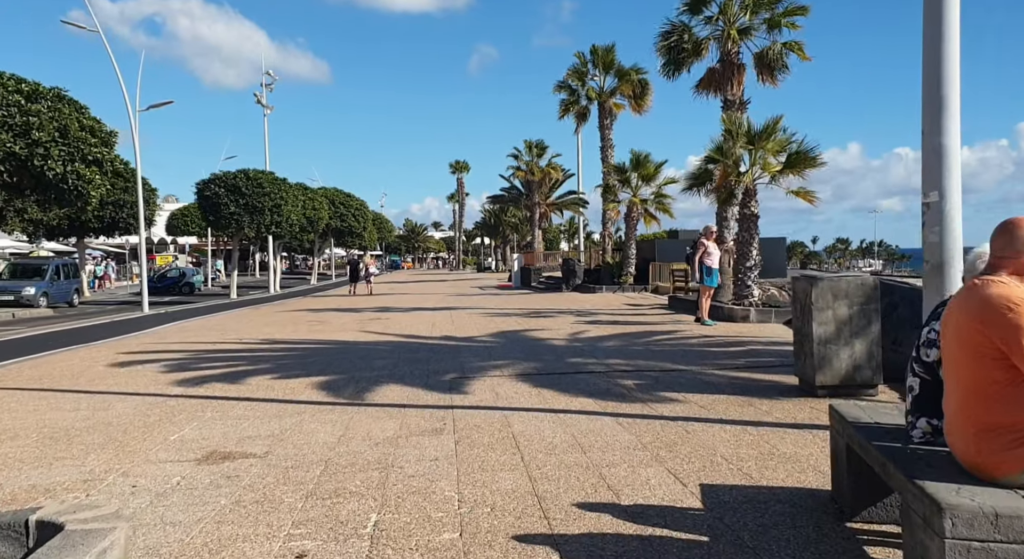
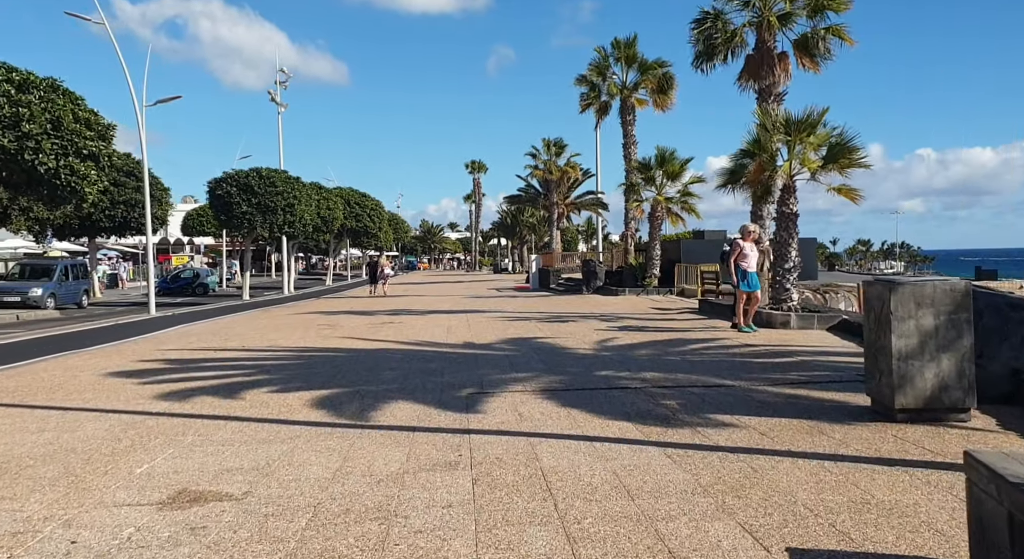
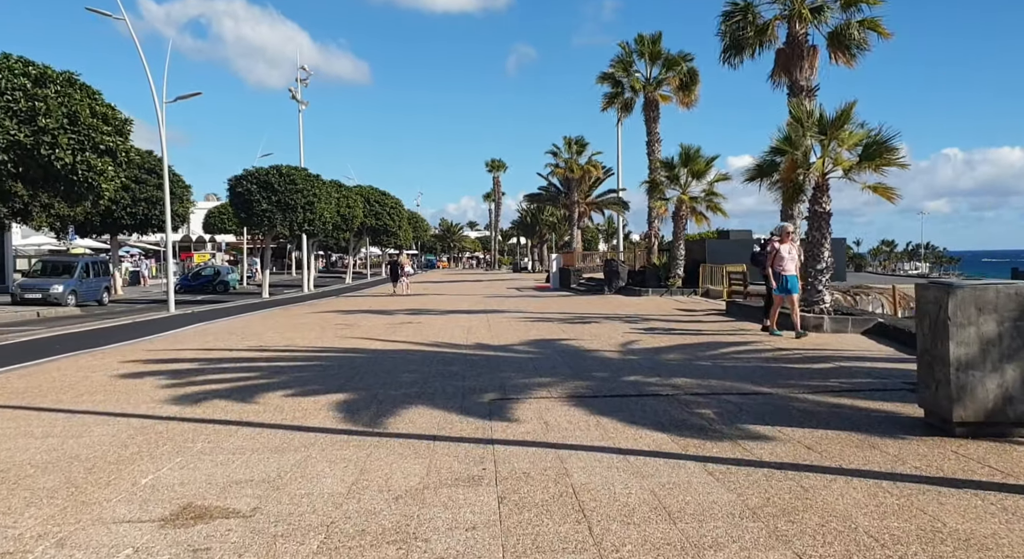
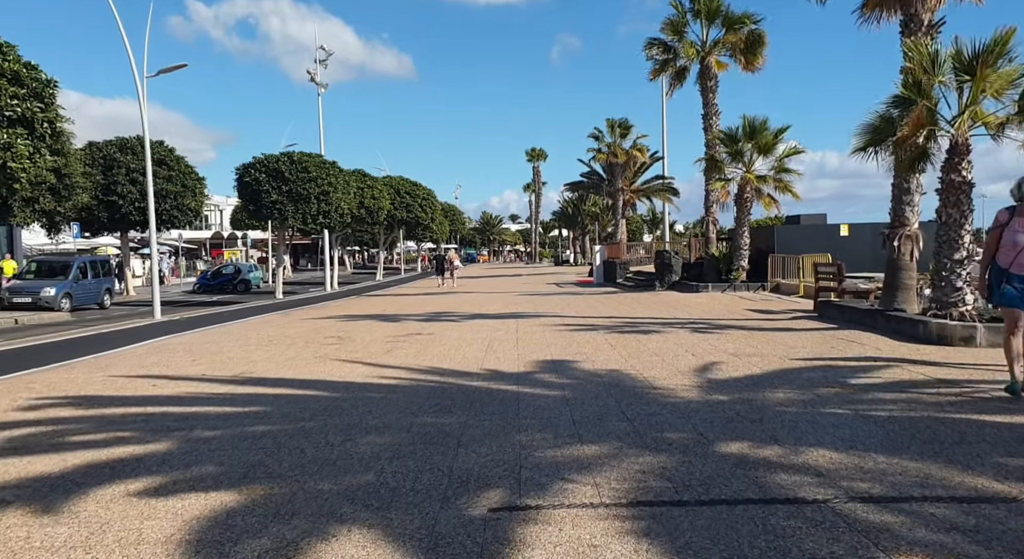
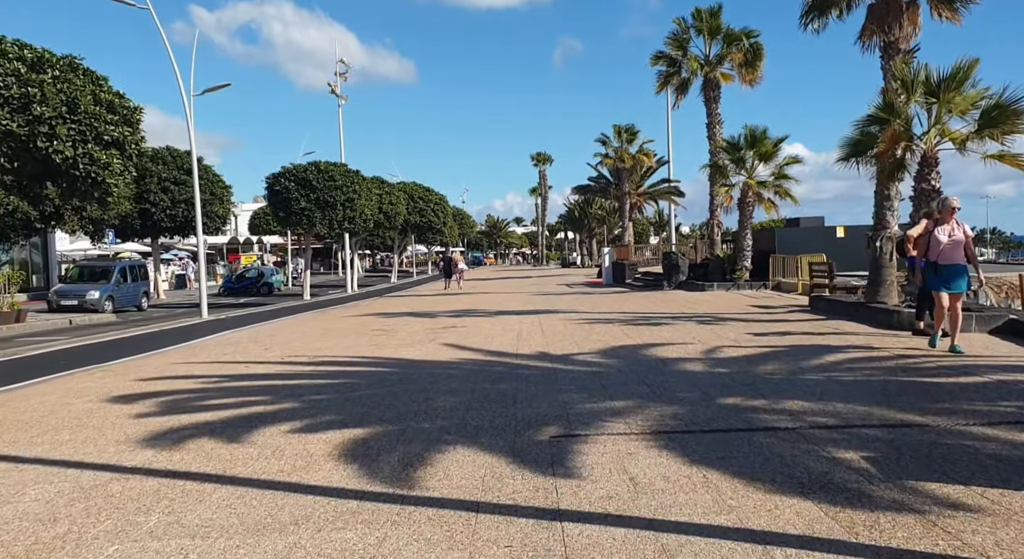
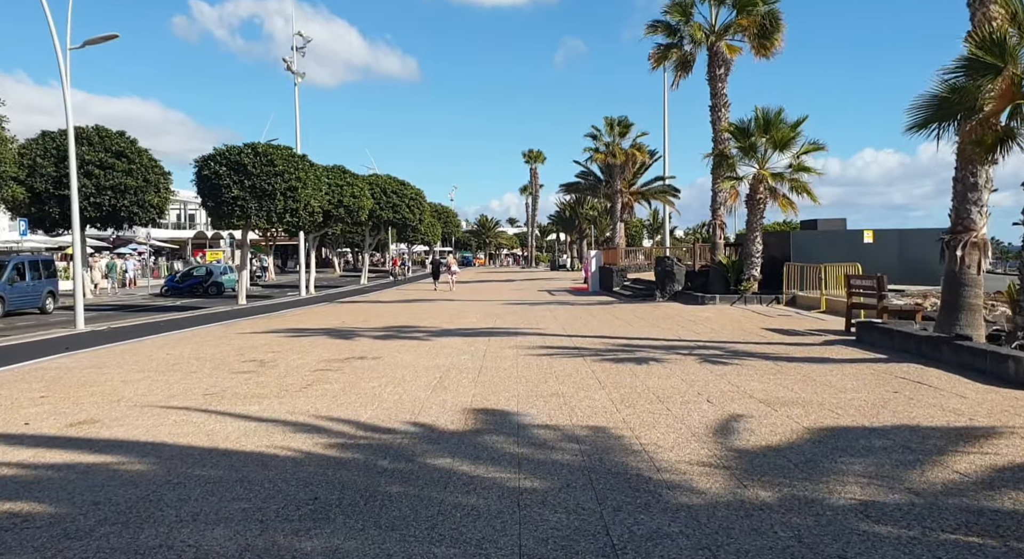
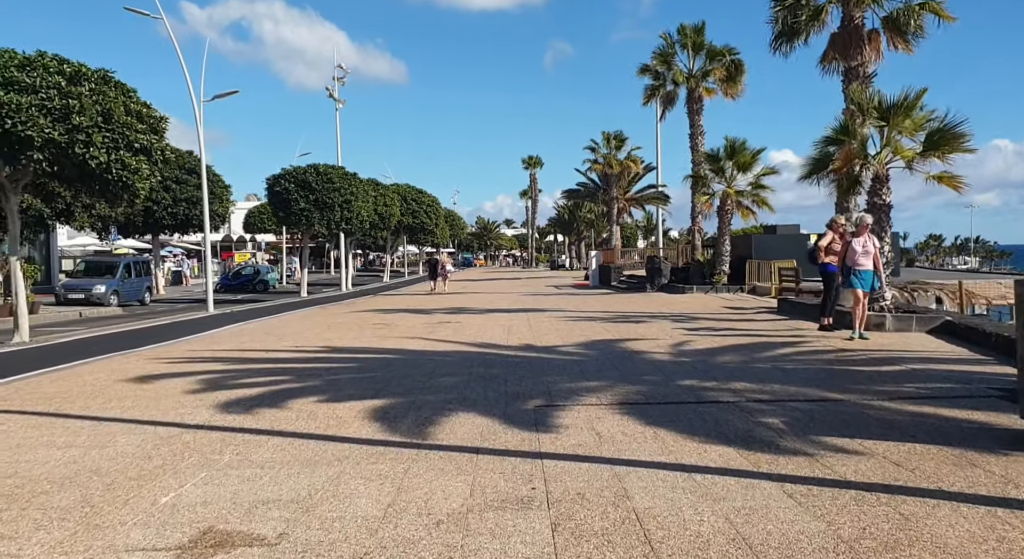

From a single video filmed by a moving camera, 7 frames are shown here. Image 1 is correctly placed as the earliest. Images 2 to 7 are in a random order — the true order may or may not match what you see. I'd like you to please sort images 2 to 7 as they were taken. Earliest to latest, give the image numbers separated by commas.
2, 3, 7, 5, 4, 6
